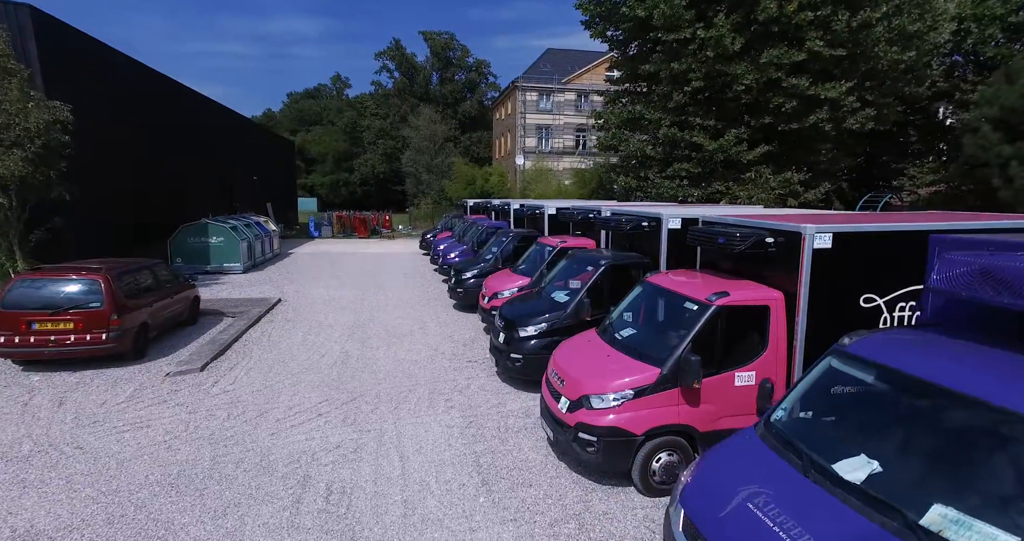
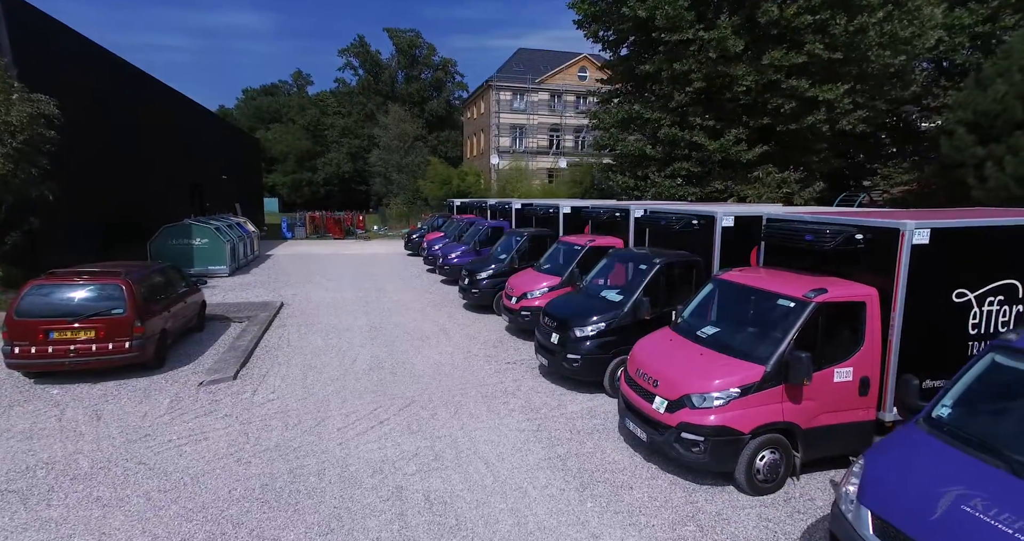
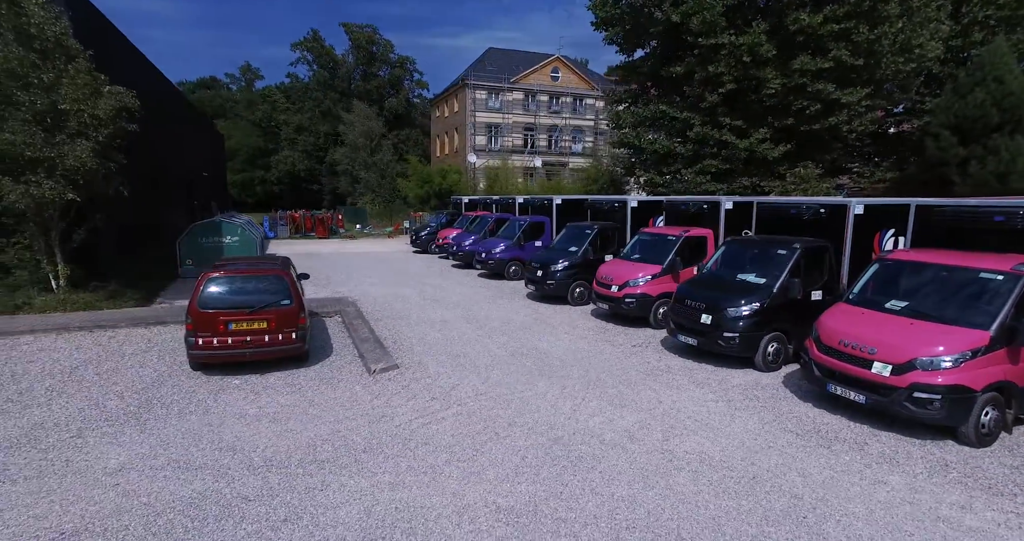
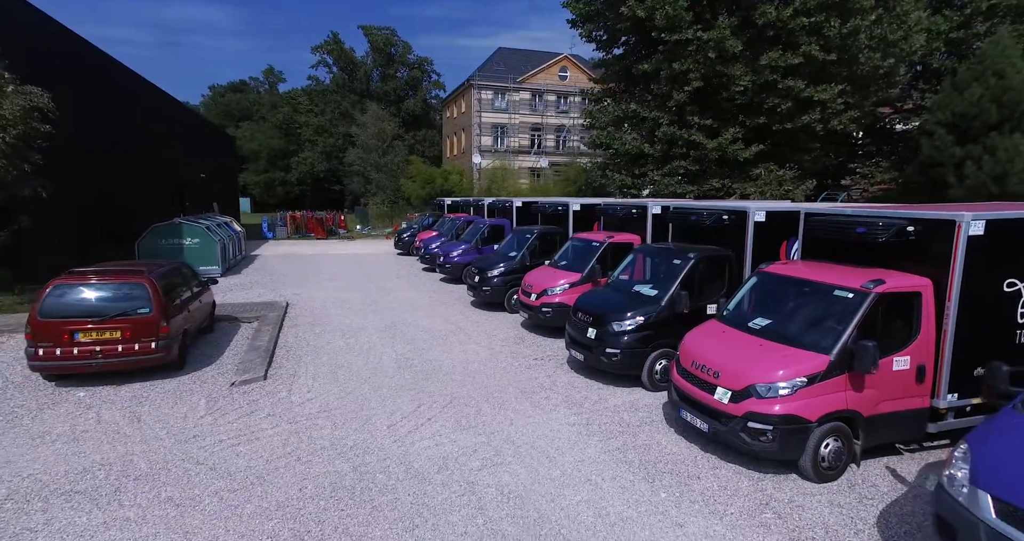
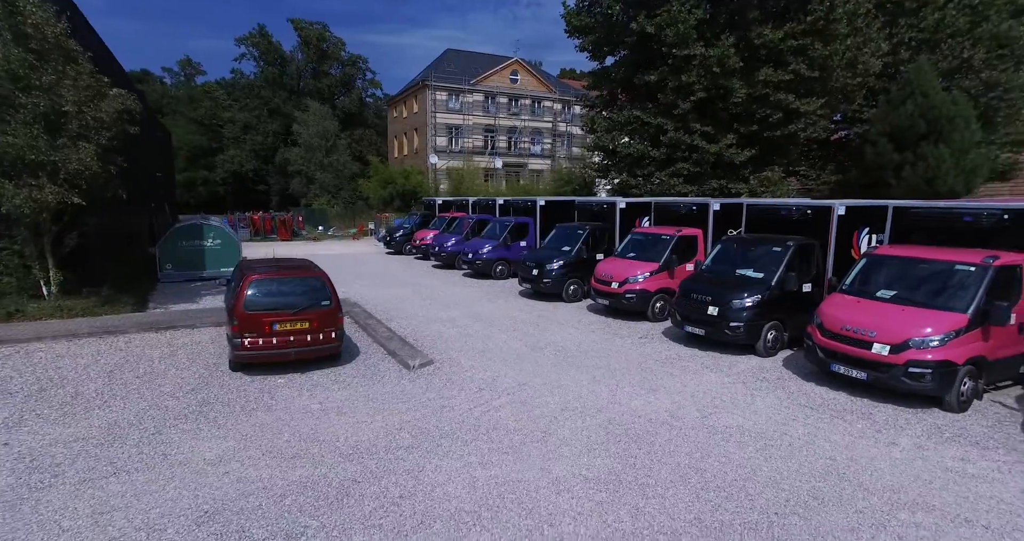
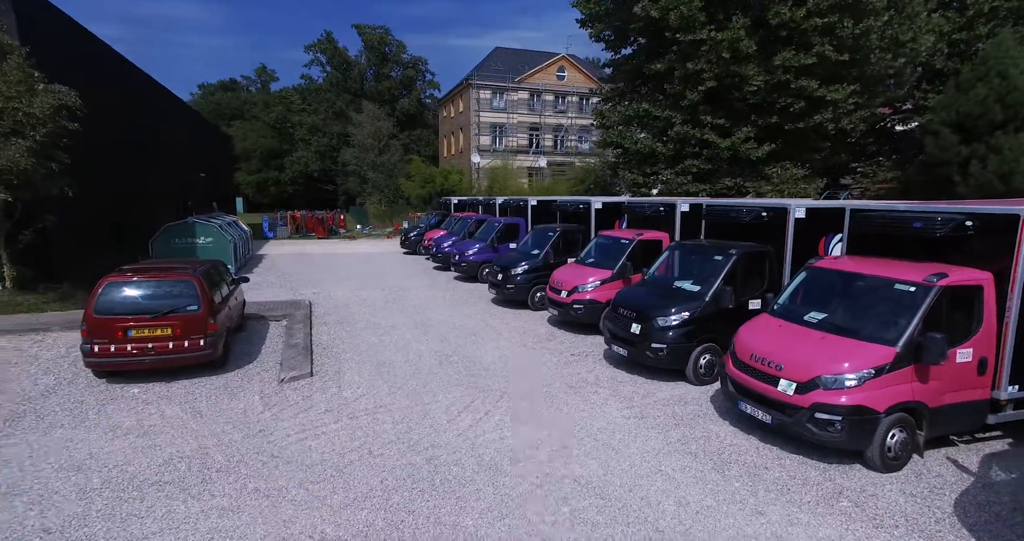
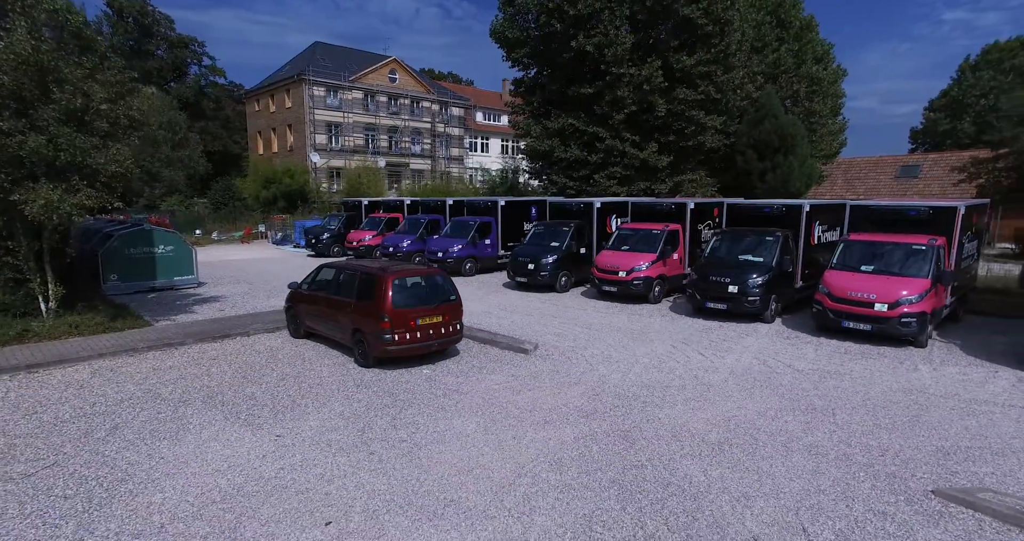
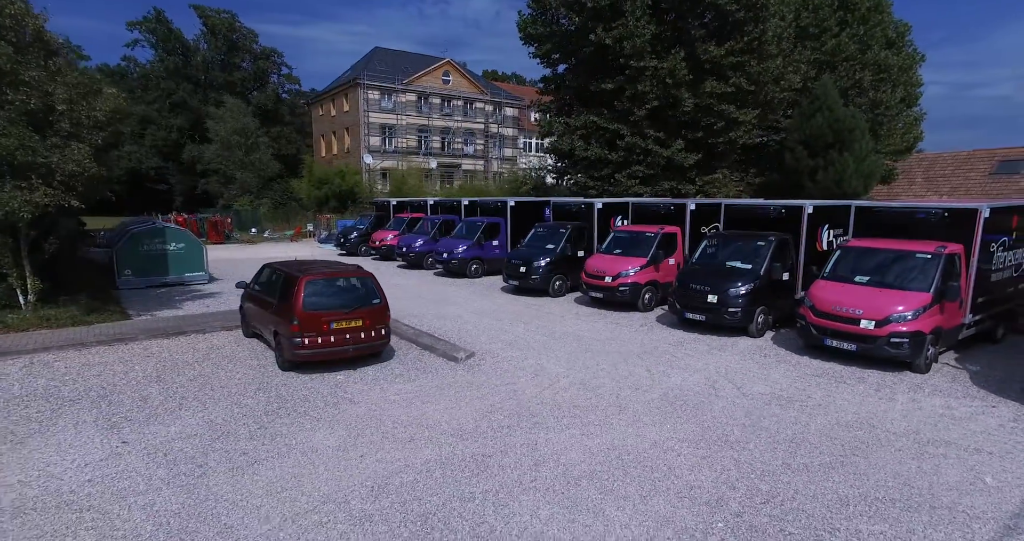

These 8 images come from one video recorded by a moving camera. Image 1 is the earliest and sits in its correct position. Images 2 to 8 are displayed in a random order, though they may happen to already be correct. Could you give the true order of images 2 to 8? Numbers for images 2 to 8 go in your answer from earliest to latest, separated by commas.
2, 4, 6, 3, 5, 8, 7
